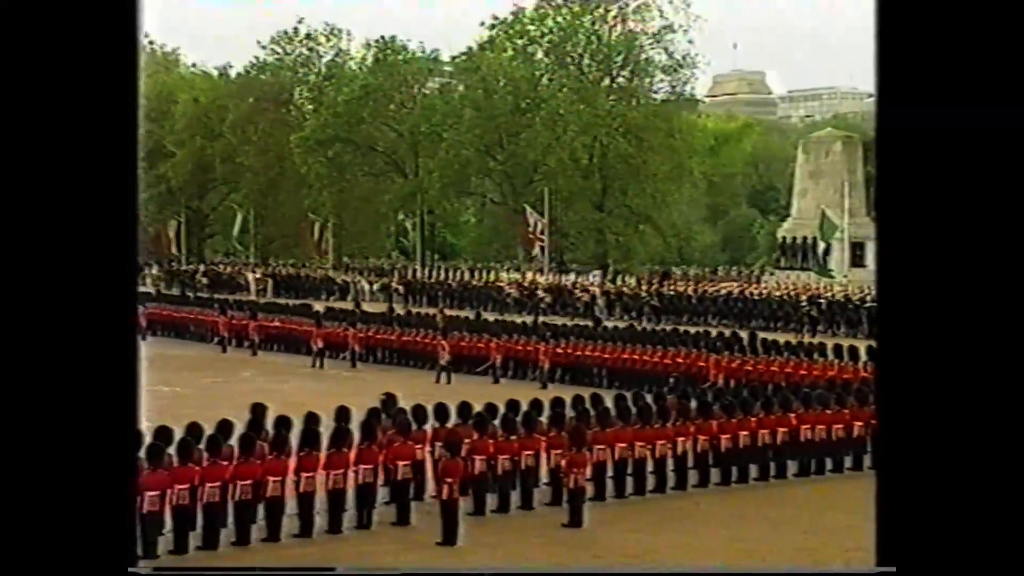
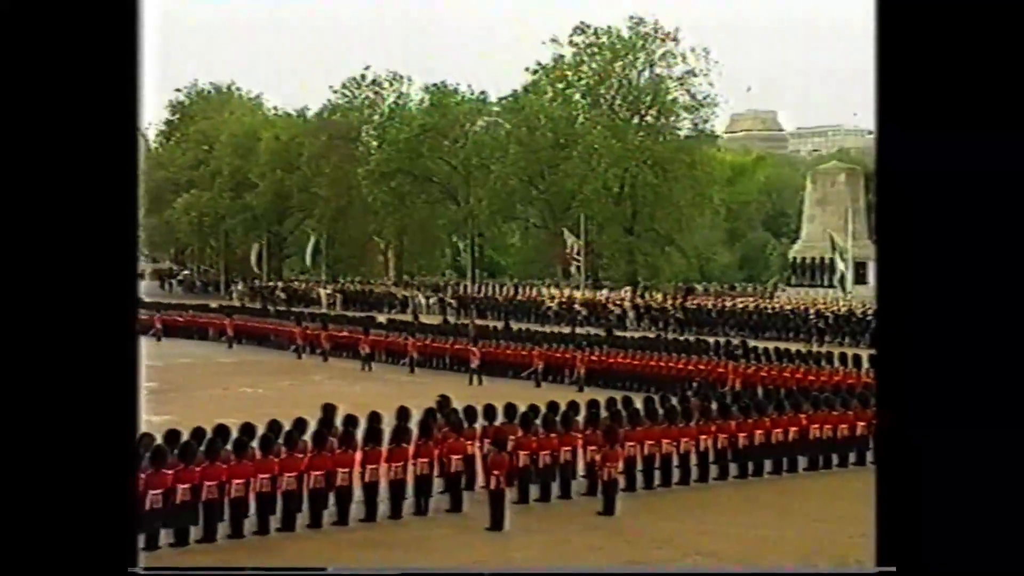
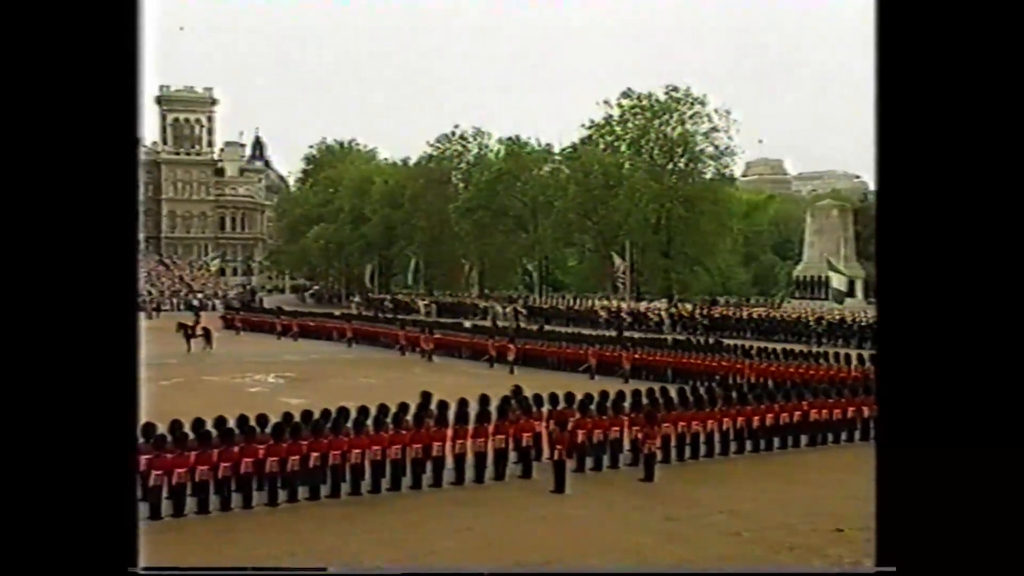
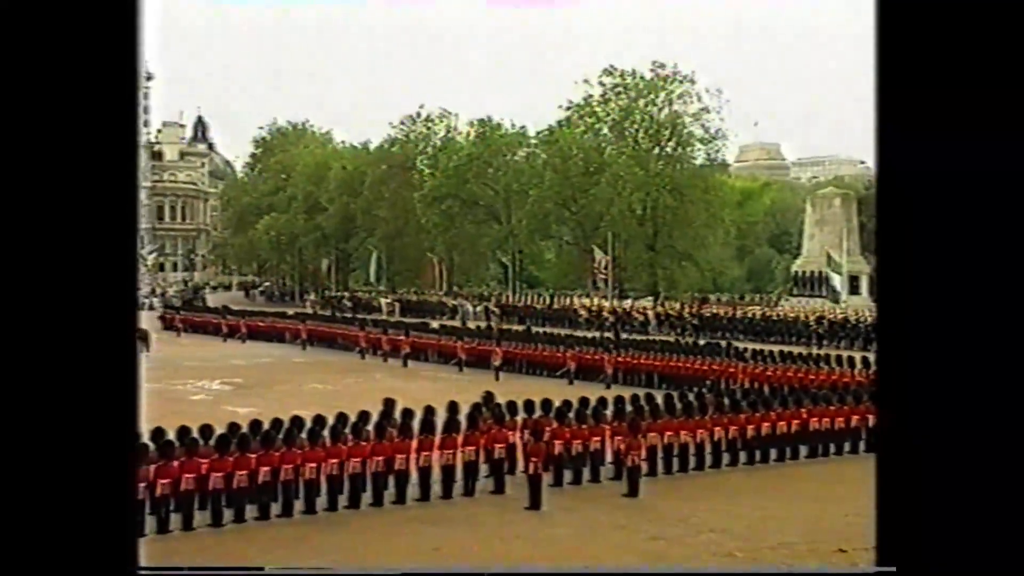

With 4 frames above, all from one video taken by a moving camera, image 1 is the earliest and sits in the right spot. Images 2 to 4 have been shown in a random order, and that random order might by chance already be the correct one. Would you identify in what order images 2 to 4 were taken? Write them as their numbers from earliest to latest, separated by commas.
2, 4, 3
